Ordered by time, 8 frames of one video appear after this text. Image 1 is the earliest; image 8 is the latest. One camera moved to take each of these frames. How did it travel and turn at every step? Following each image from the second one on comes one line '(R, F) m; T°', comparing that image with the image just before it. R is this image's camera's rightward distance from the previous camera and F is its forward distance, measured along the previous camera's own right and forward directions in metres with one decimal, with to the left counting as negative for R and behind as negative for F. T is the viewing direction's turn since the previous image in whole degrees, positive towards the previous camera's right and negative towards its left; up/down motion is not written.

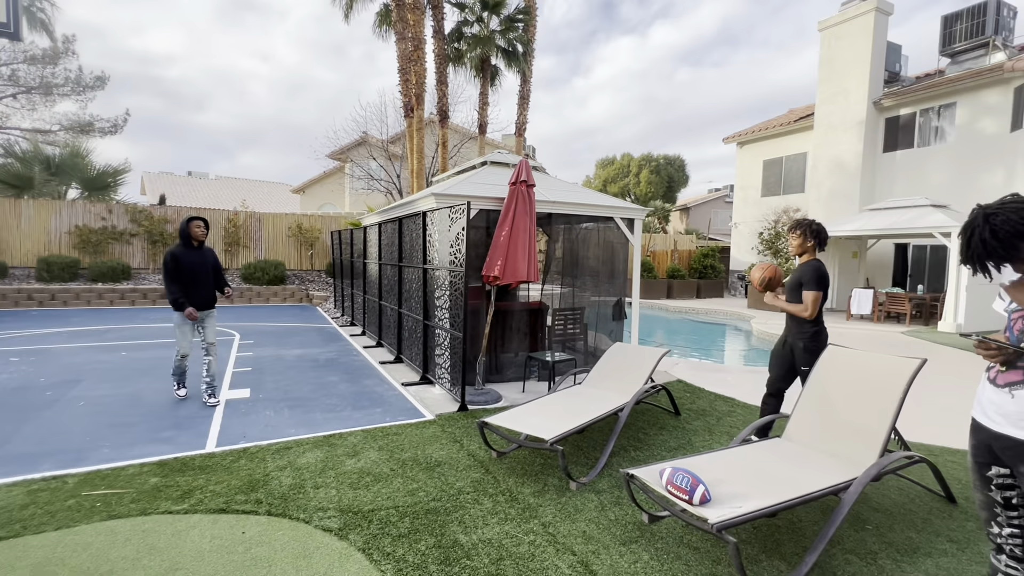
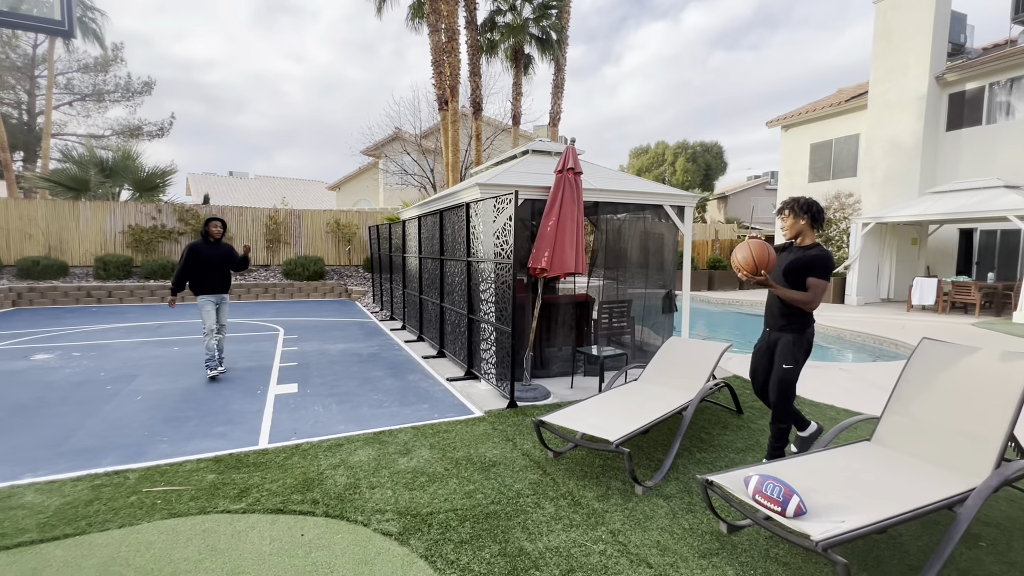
(-0.2, +0.2) m; -4°
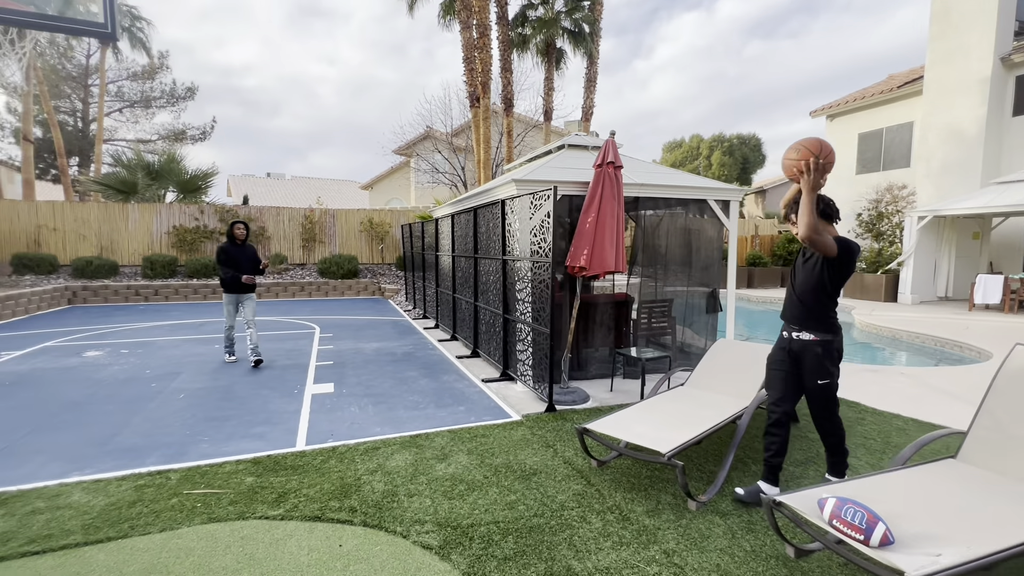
(-0.1, +0.2) m; -4°
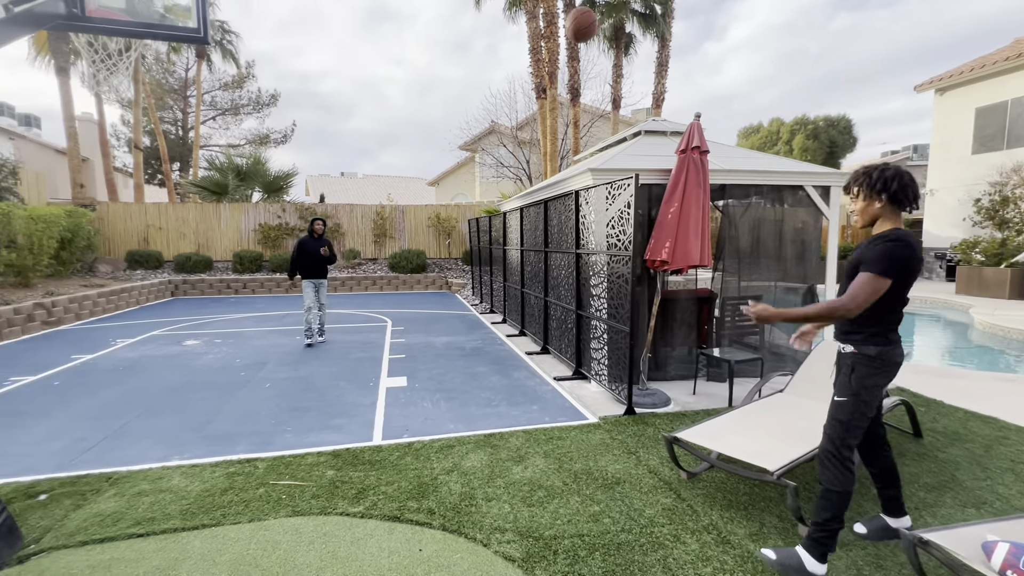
(-0.1, +0.2) m; -8°
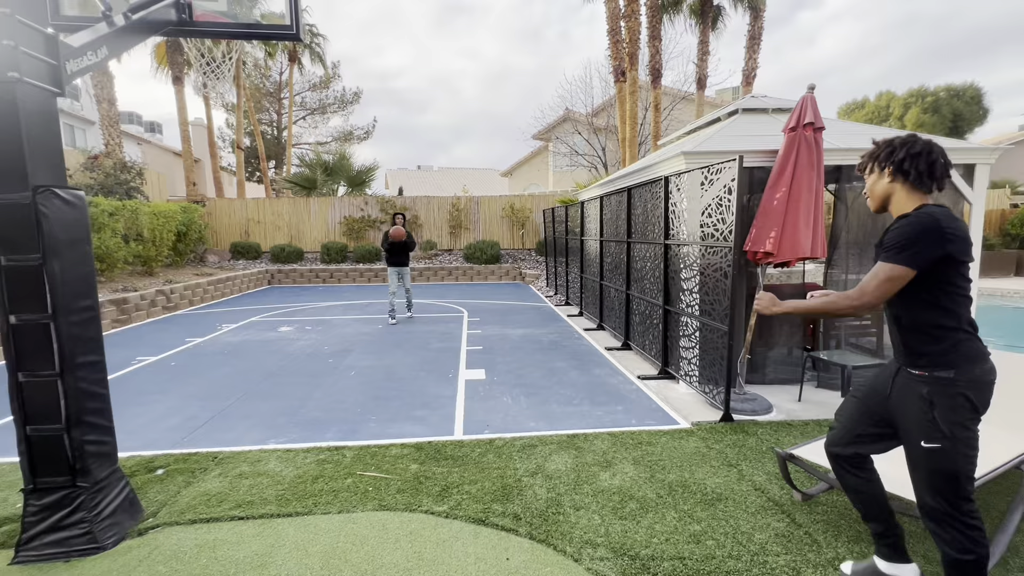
(-0.1, +0.2) m; -9°
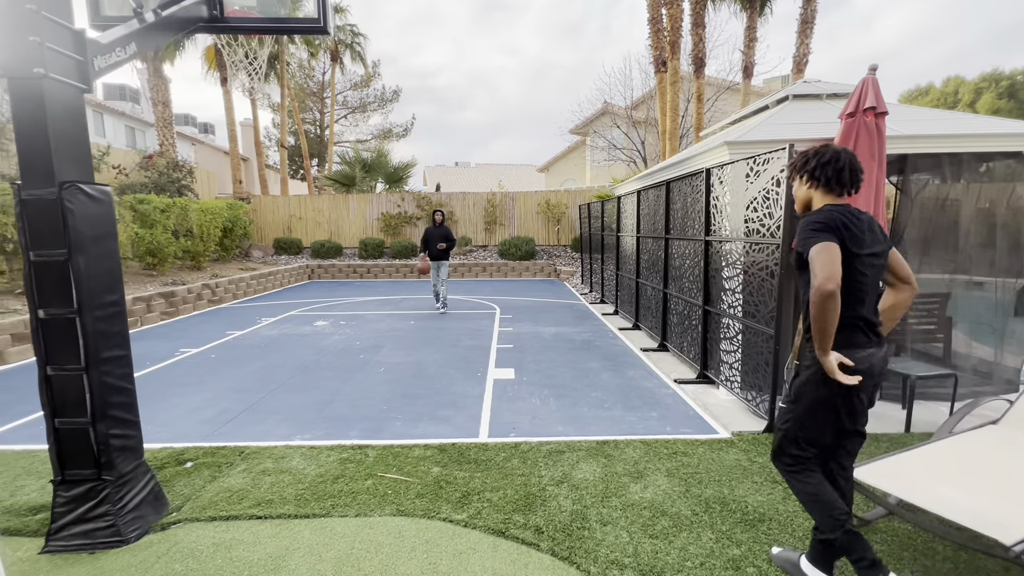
(+0.1, +0.2) m; -4°
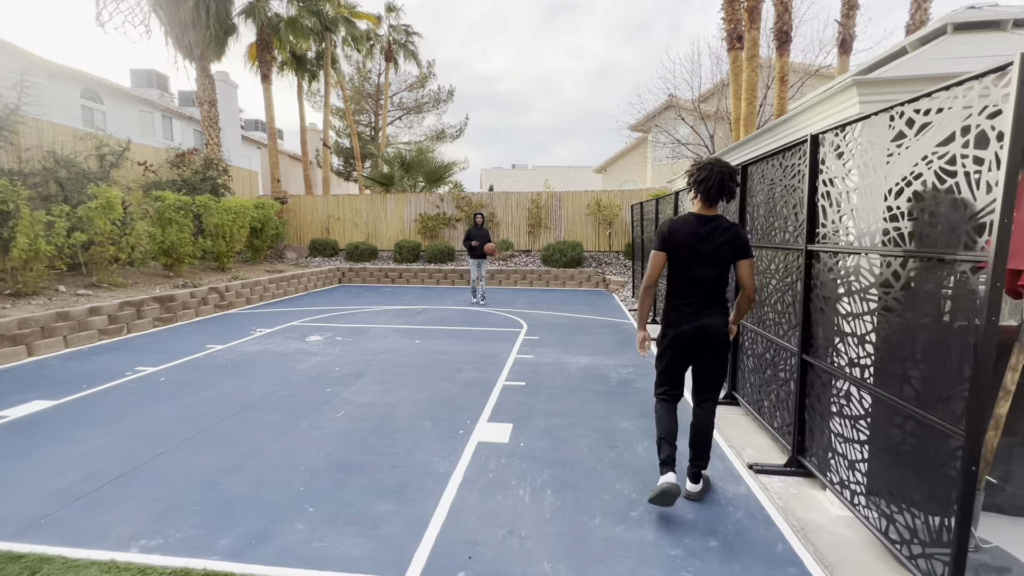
(+0.5, +1.6) m; -7°
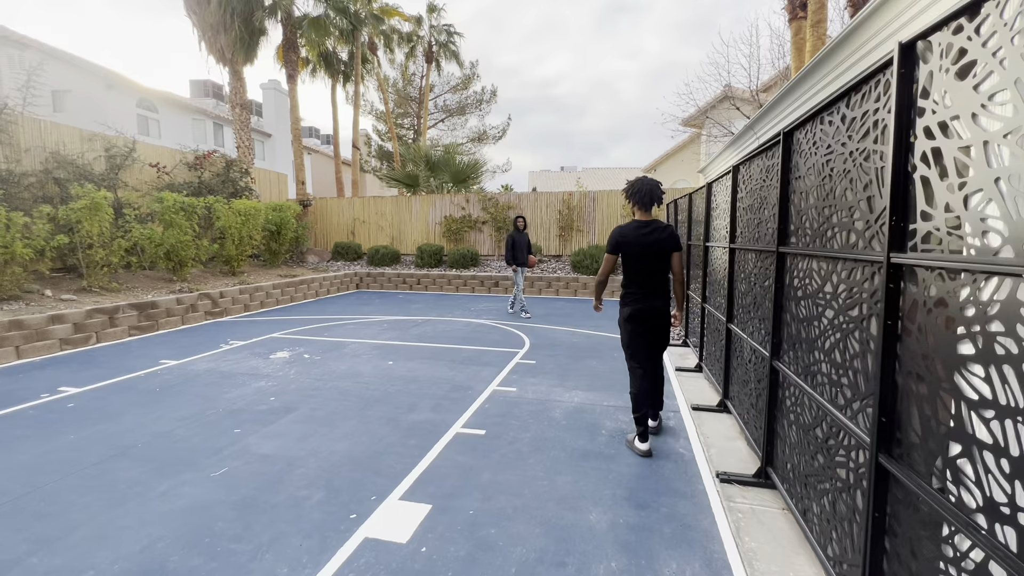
(+0.8, +1.2) m; -7°
